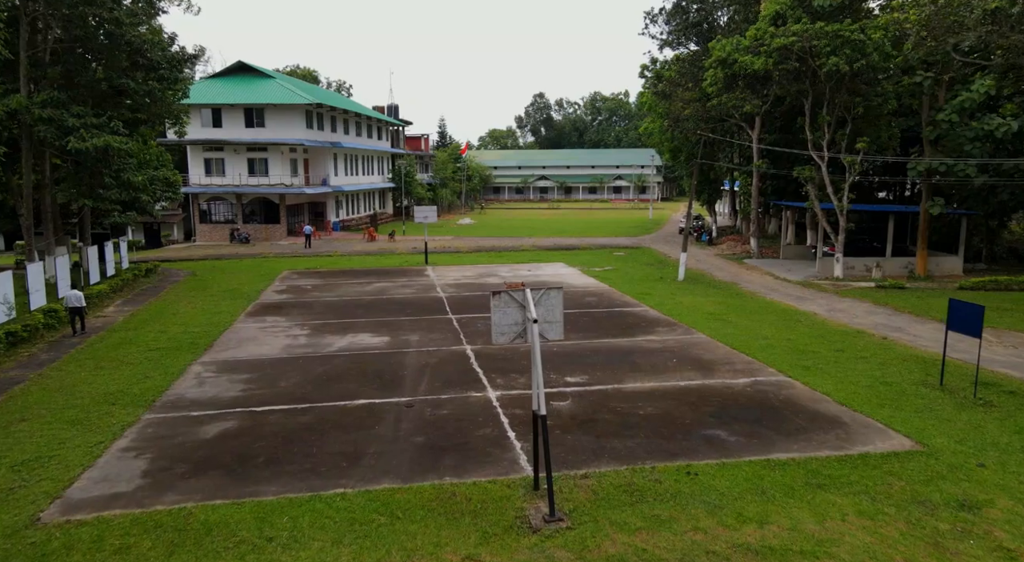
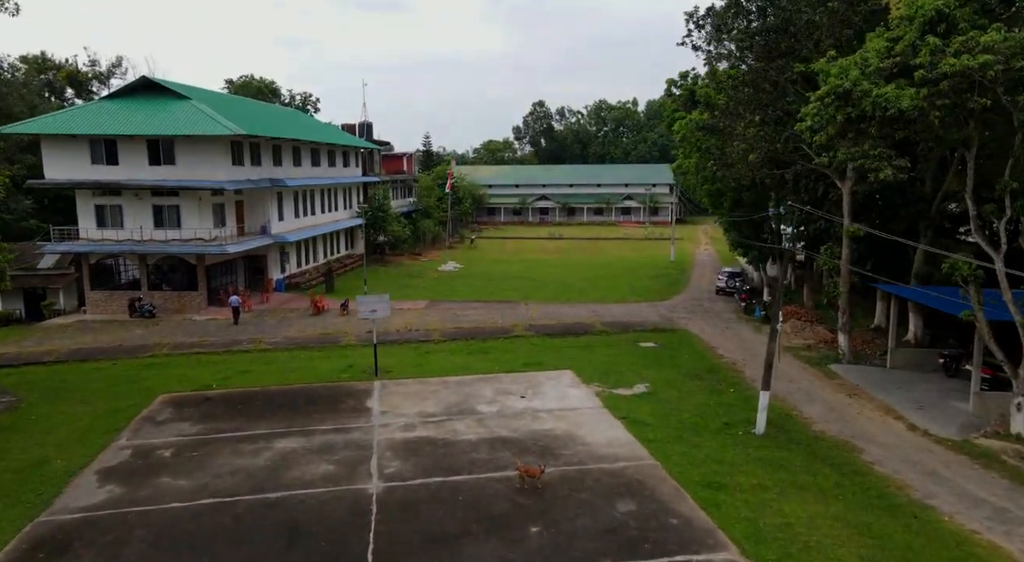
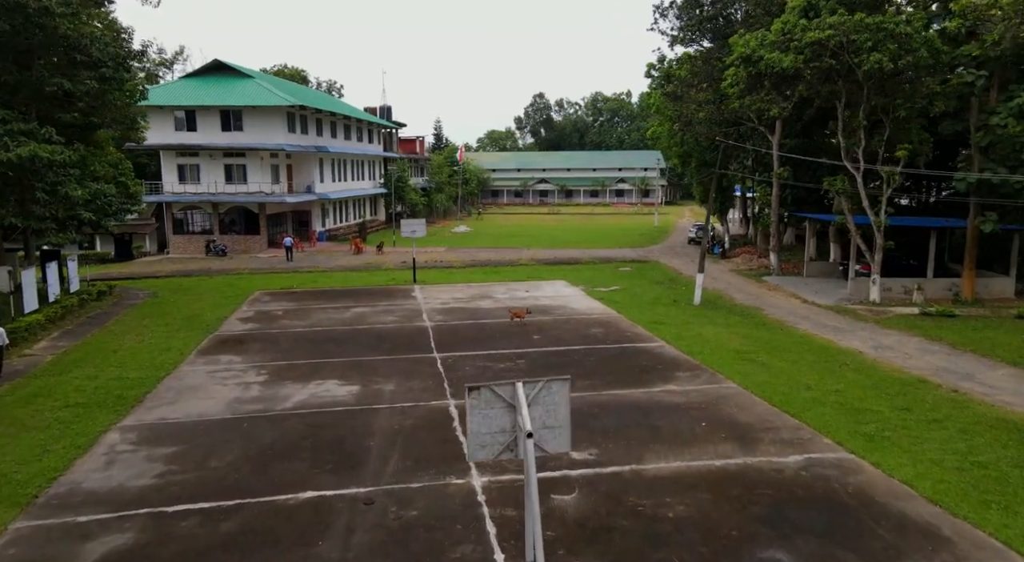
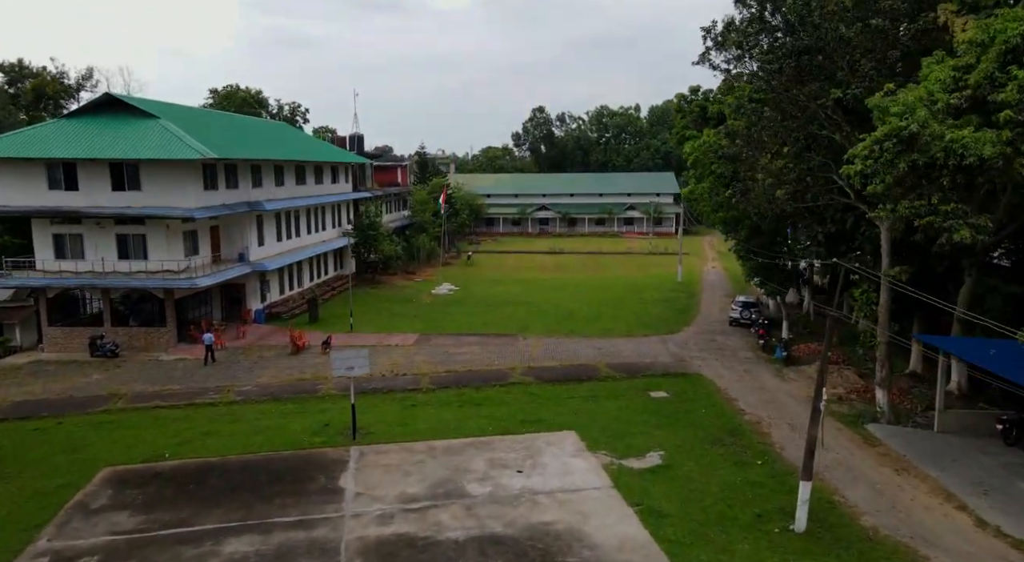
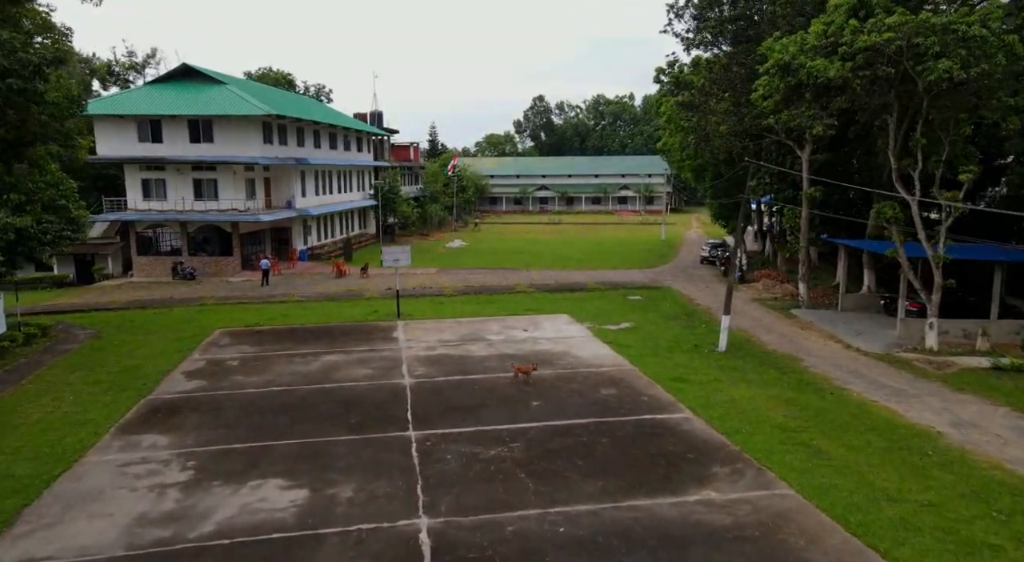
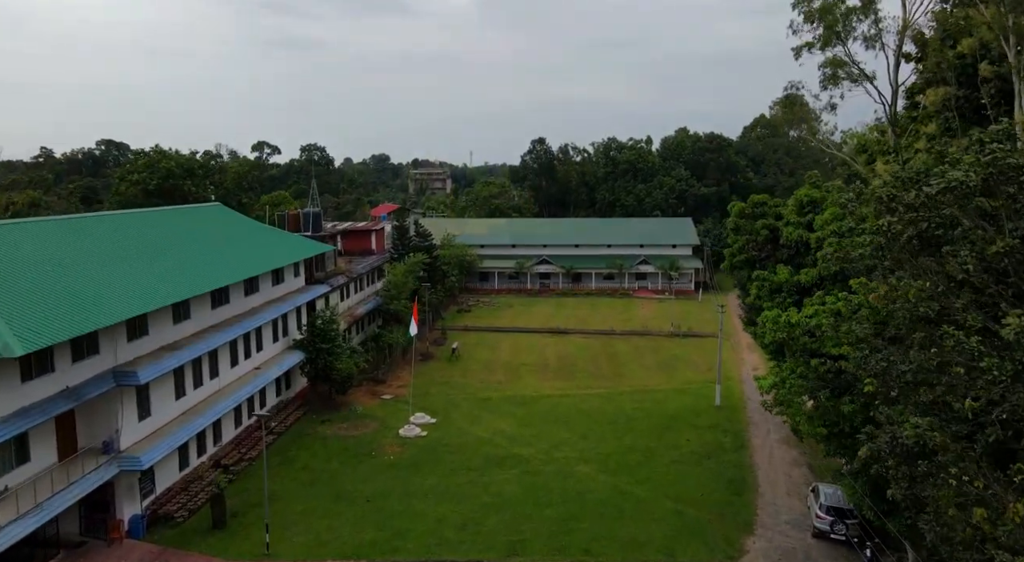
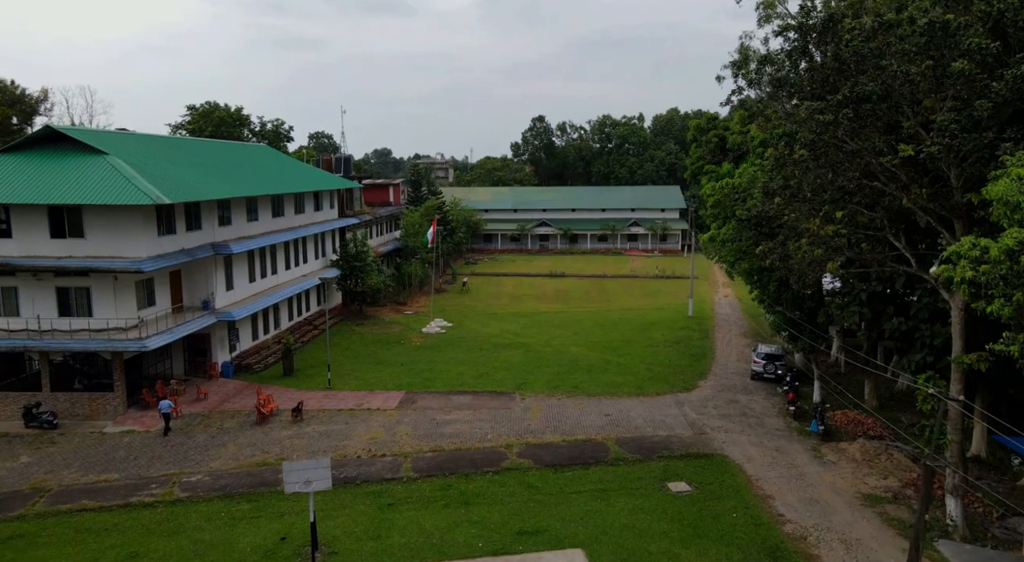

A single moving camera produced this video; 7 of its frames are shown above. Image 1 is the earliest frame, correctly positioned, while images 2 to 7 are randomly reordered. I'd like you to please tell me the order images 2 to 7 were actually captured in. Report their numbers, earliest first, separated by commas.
3, 5, 2, 4, 7, 6
